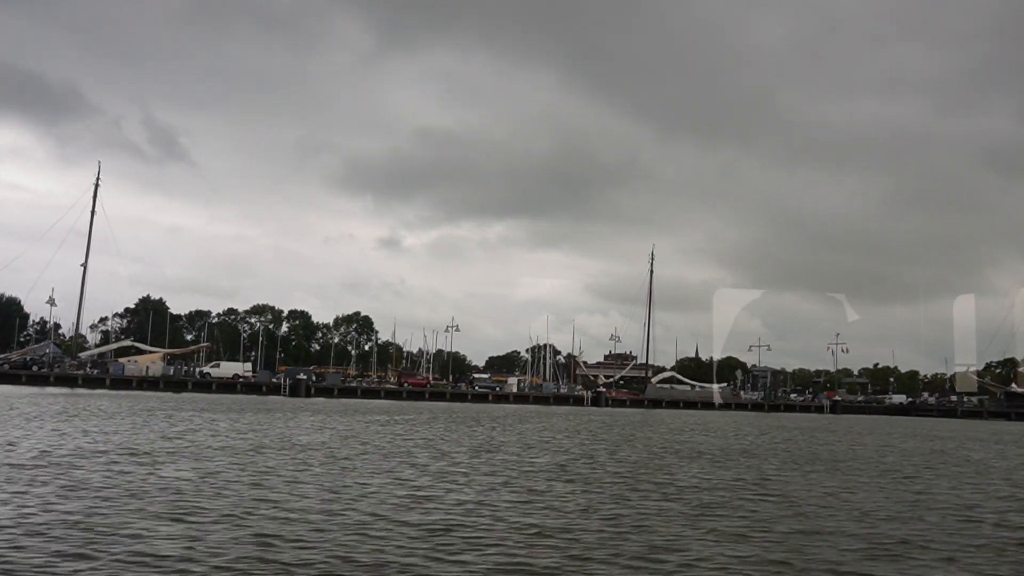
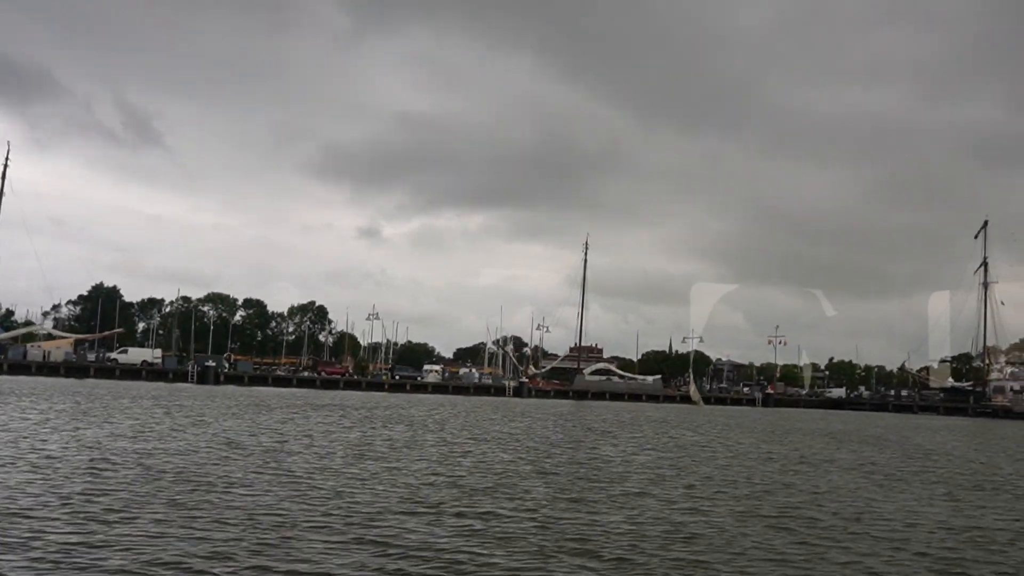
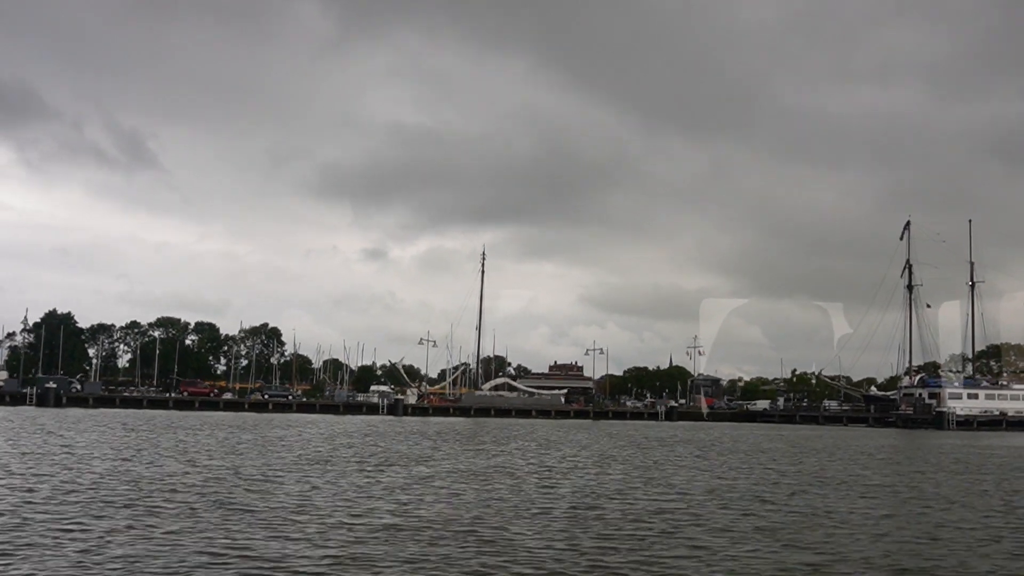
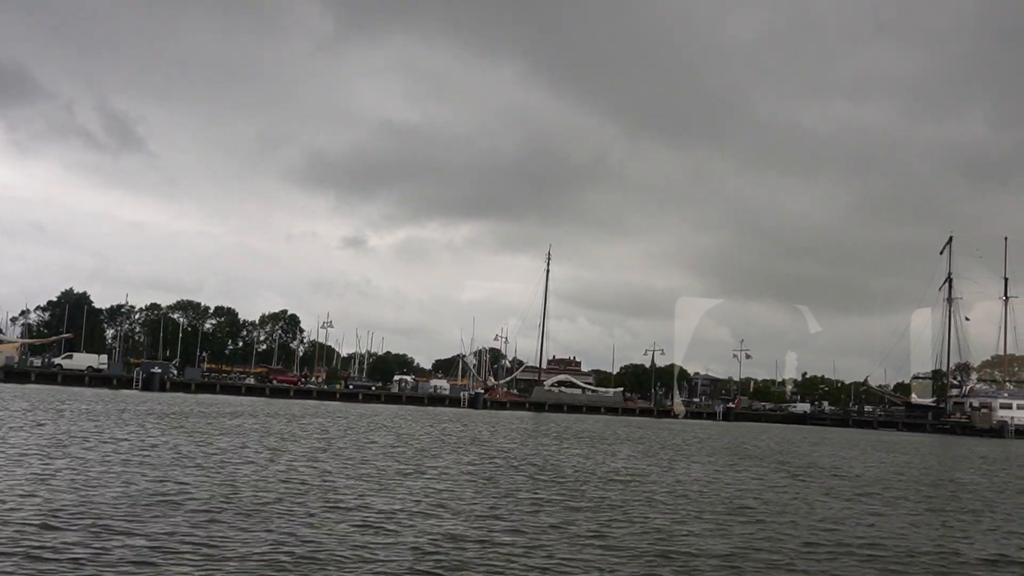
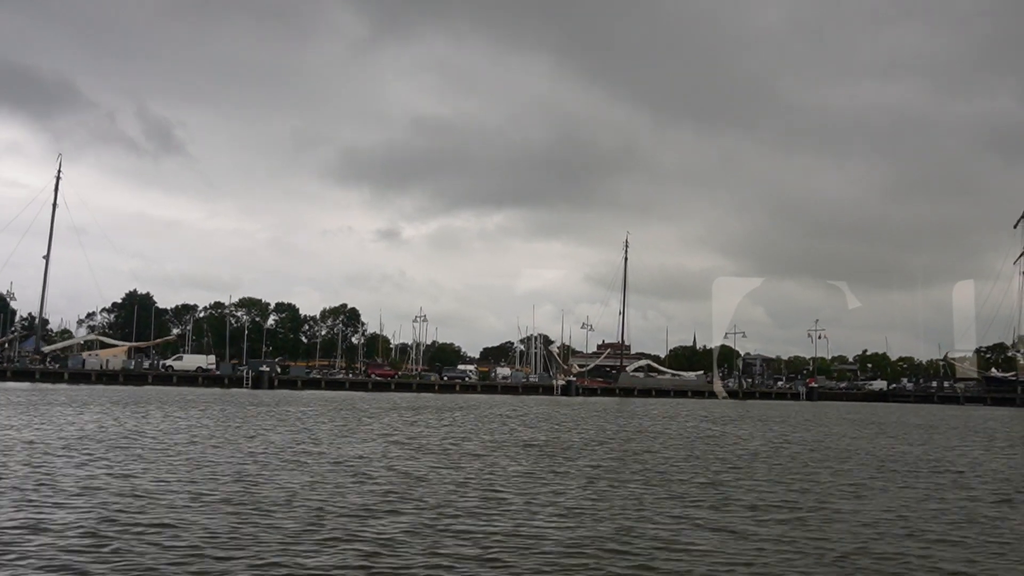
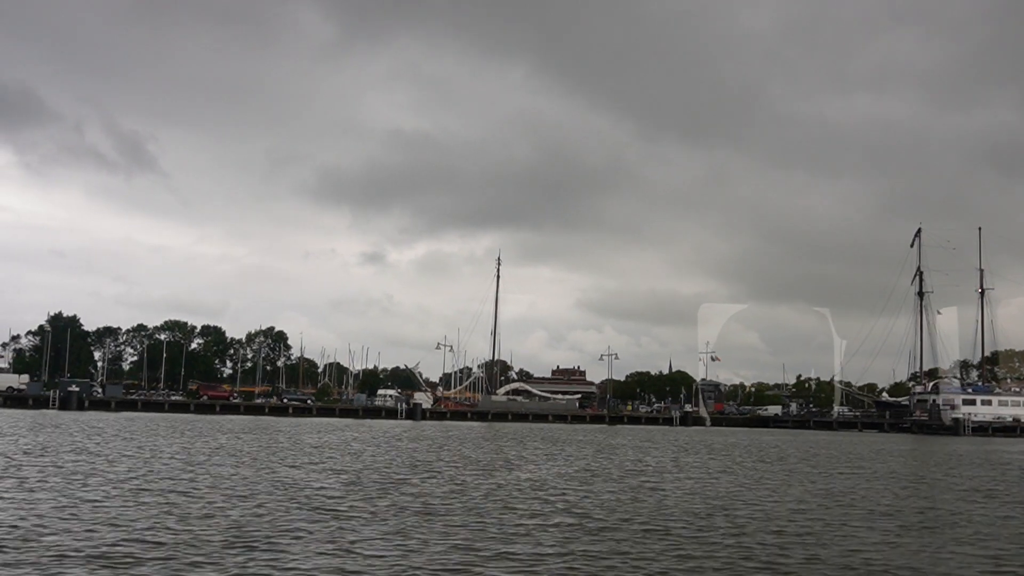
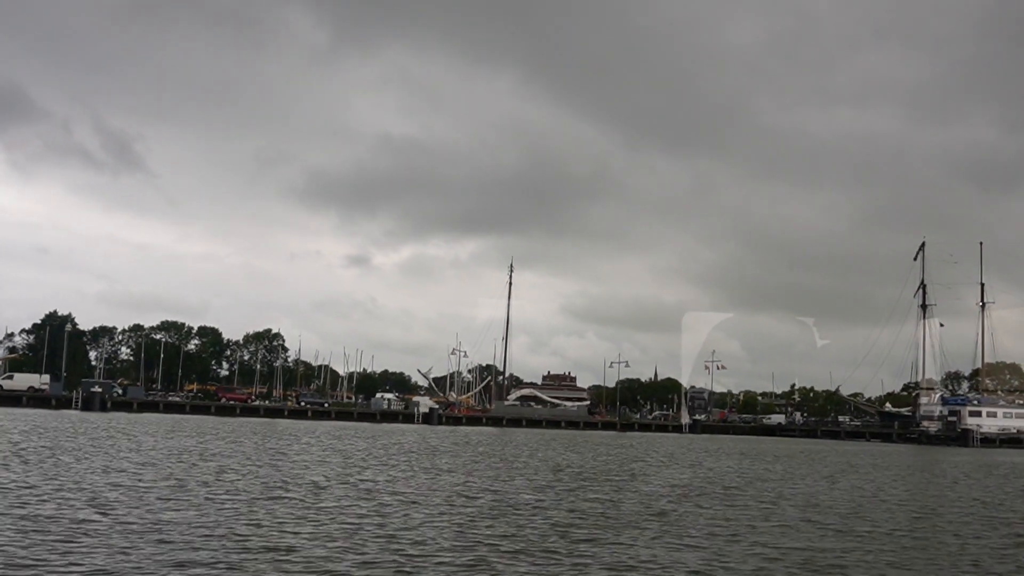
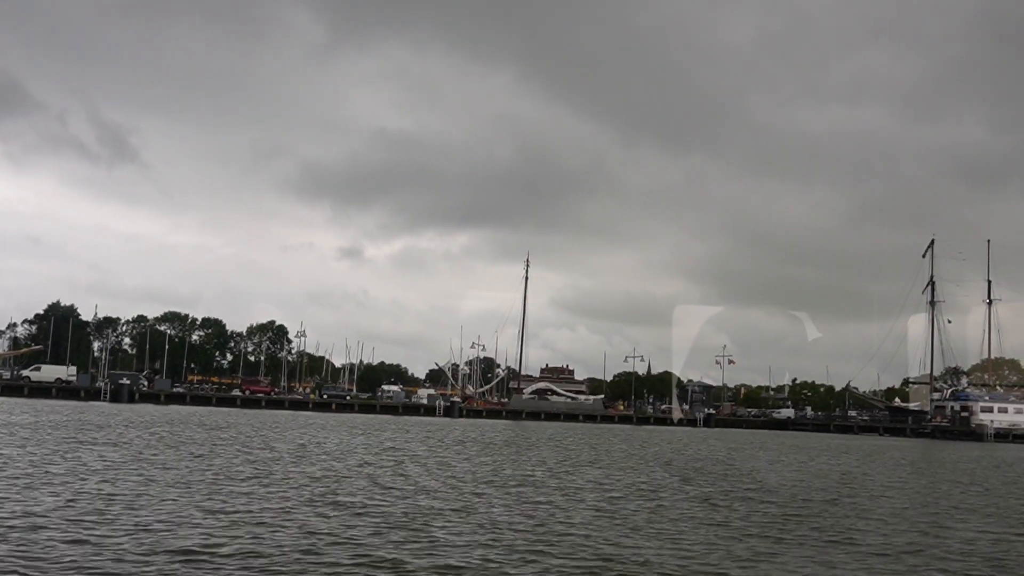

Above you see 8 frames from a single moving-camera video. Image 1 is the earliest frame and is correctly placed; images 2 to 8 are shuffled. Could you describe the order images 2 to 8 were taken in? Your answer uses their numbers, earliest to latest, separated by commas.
5, 2, 4, 8, 7, 6, 3
